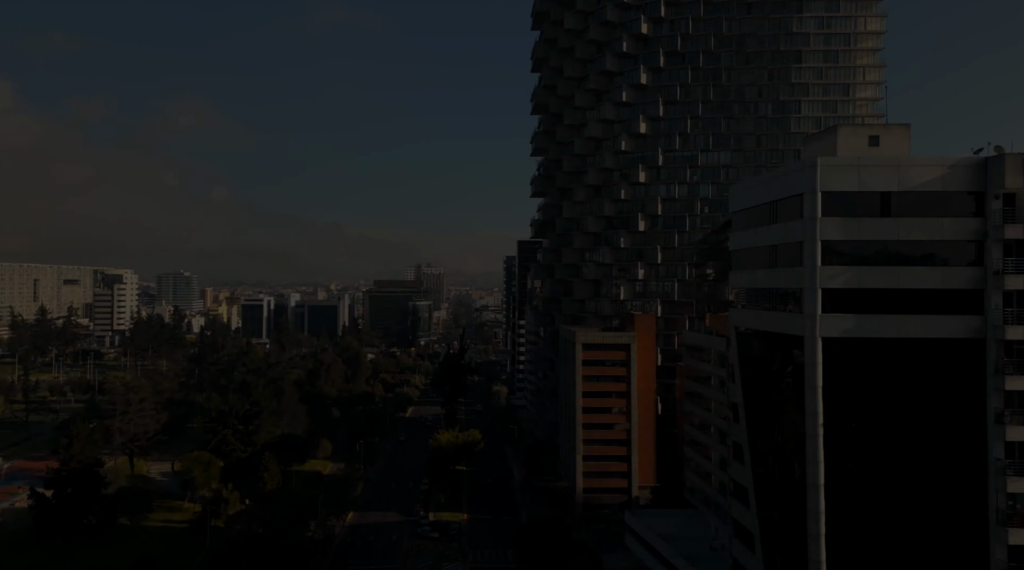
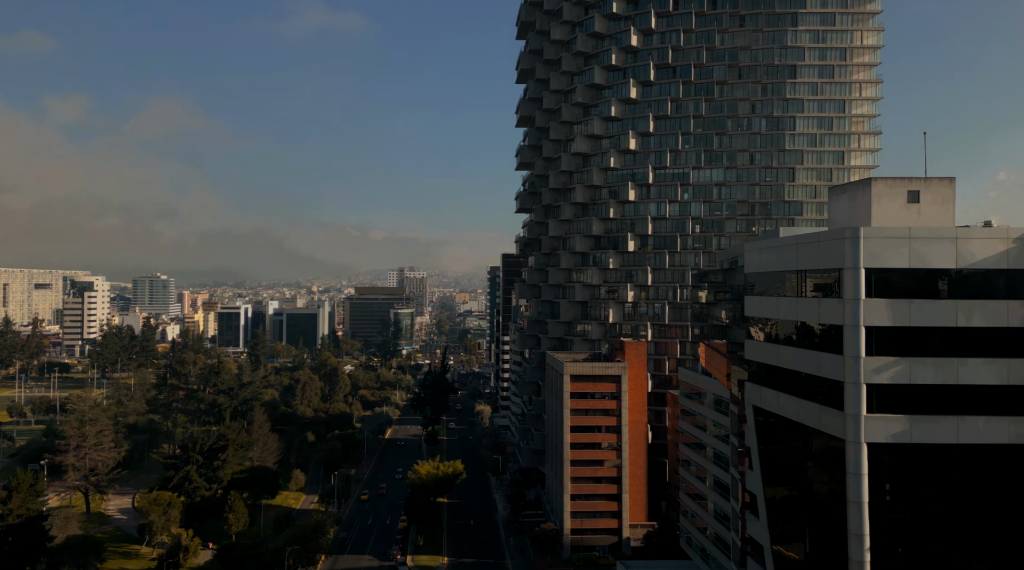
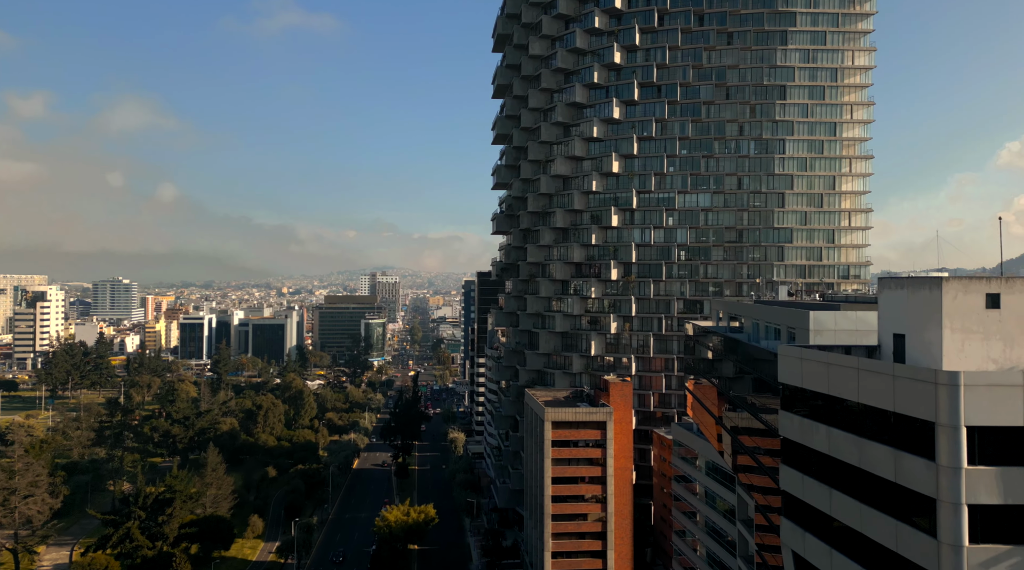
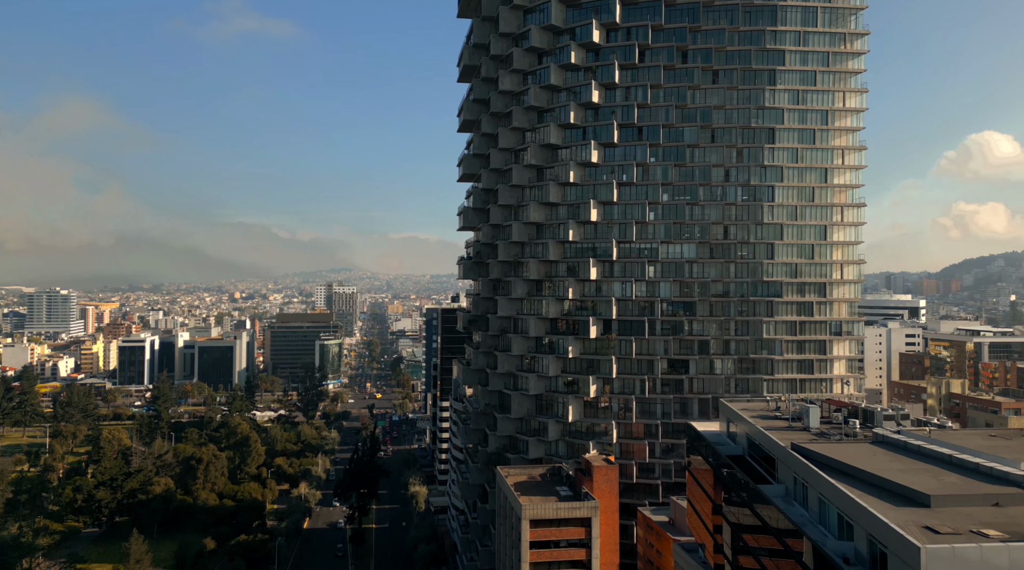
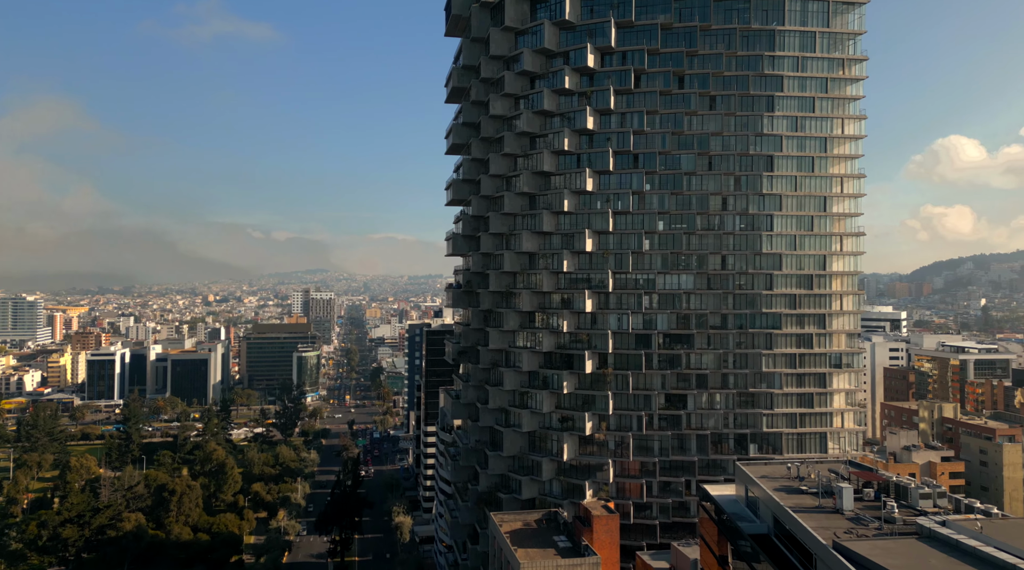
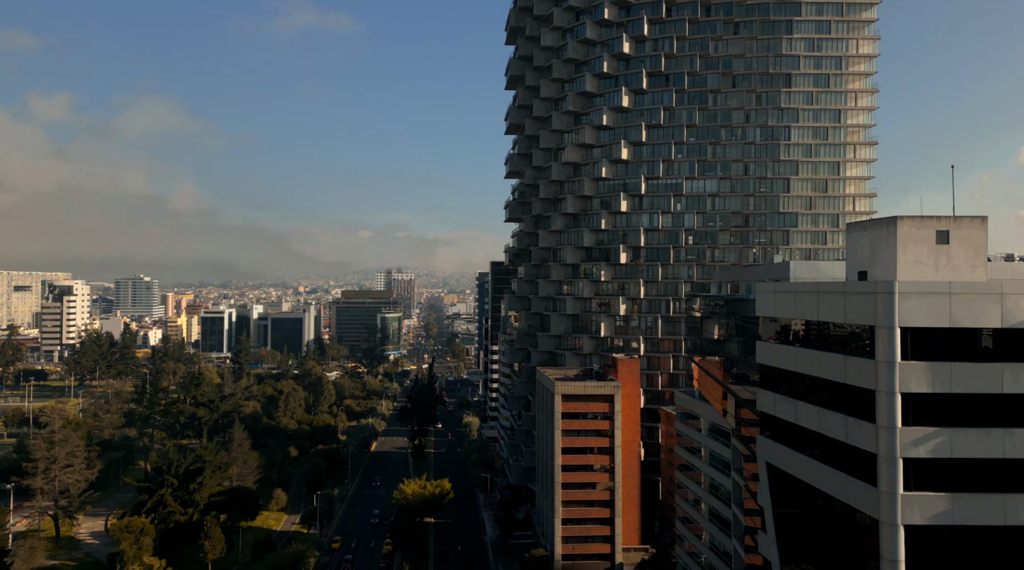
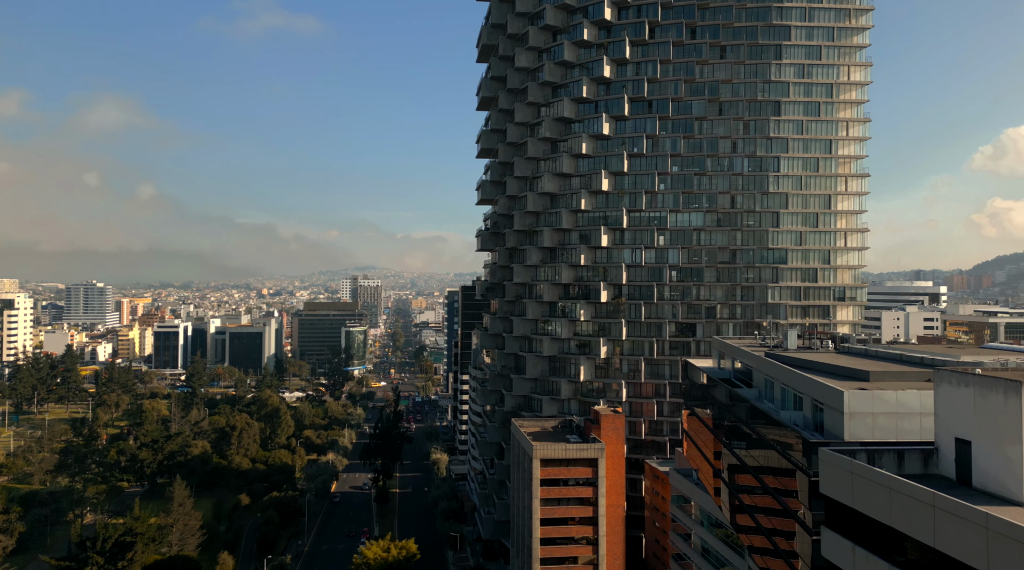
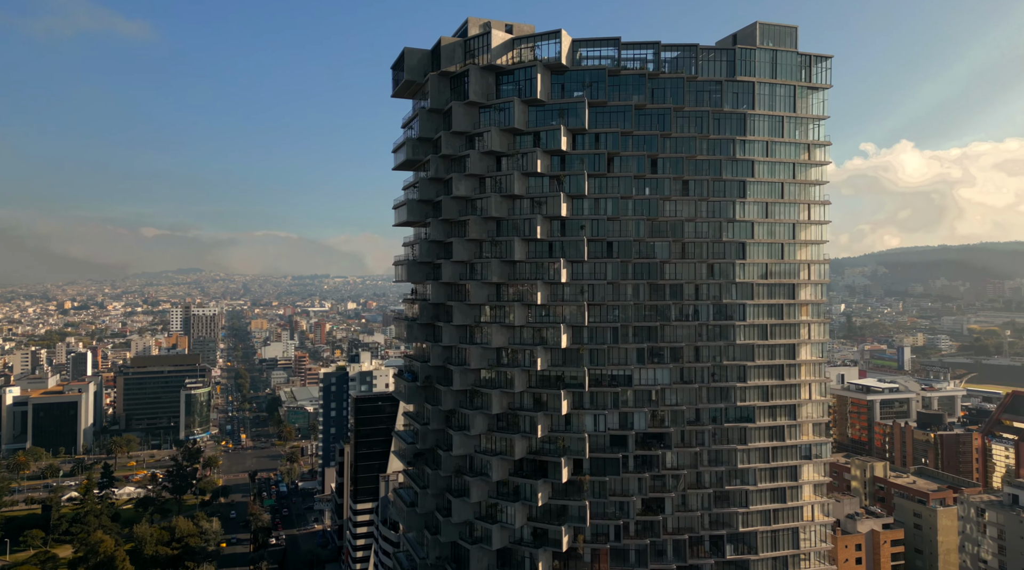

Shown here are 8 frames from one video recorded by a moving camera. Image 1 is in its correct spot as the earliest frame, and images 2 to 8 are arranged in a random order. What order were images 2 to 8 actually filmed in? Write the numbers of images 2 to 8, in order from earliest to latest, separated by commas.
2, 6, 3, 7, 4, 5, 8
